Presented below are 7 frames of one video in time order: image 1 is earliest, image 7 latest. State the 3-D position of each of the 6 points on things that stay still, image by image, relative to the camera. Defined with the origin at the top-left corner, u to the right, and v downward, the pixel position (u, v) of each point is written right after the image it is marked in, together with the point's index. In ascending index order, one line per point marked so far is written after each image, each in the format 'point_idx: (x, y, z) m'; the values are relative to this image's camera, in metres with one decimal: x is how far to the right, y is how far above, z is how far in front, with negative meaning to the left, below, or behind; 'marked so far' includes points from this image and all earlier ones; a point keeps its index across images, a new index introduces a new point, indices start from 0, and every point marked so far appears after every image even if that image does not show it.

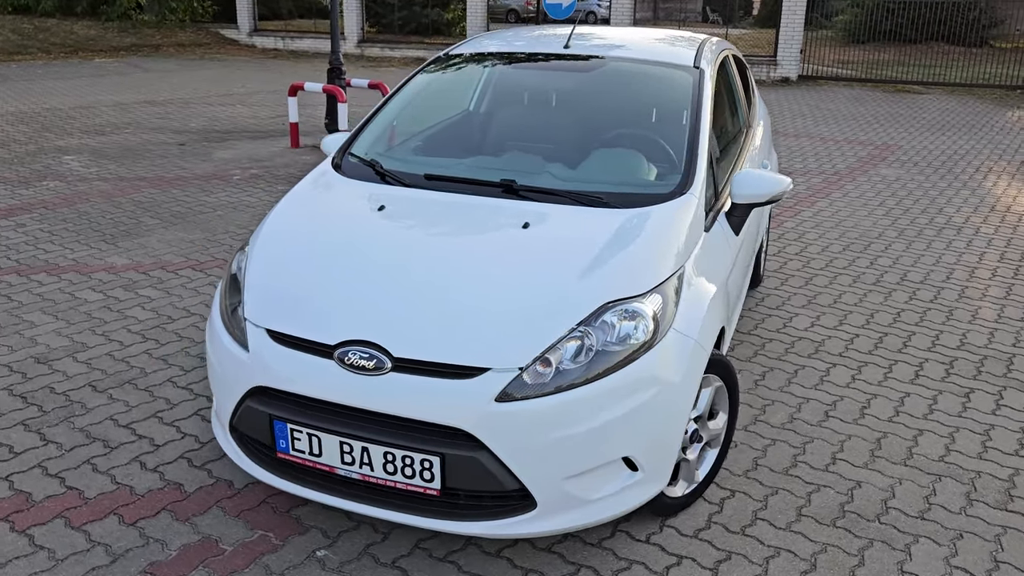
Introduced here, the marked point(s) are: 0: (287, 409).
0: (-0.6, -0.4, +2.5) m
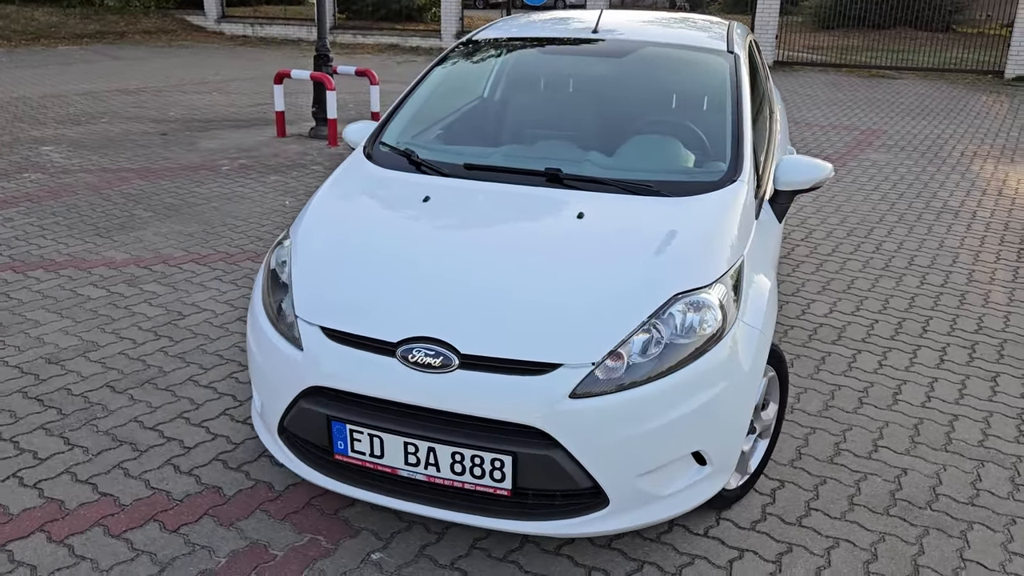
0: (-0.5, -0.3, +2.4) m
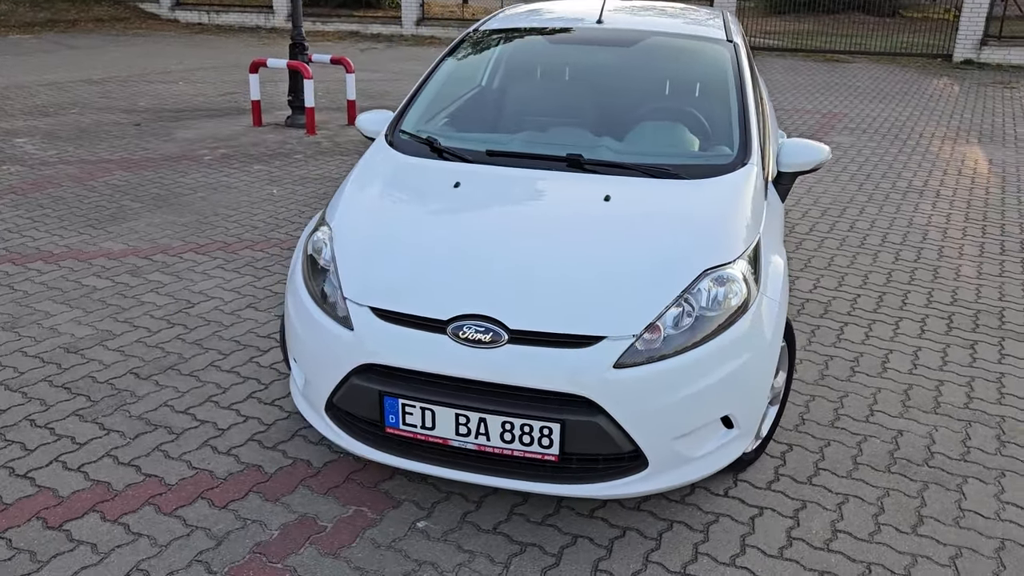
0: (-0.3, -0.3, +2.5) m
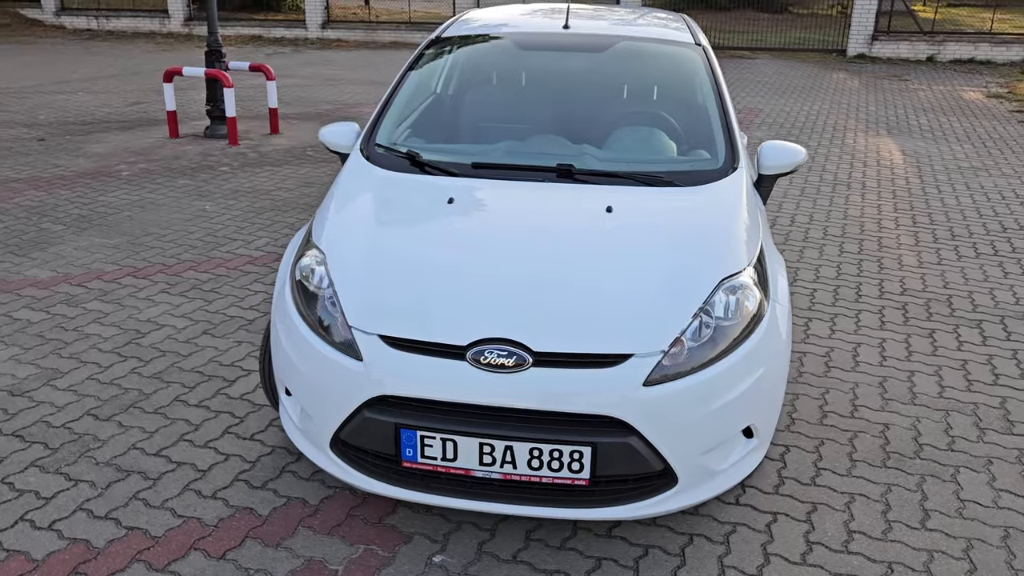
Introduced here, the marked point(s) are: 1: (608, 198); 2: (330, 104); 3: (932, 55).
0: (-0.3, -0.4, +2.4) m
1: (+0.3, +0.3, +2.9) m
2: (-2.4, +2.4, +10.9) m
3: (+8.7, +4.8, +17.5) m
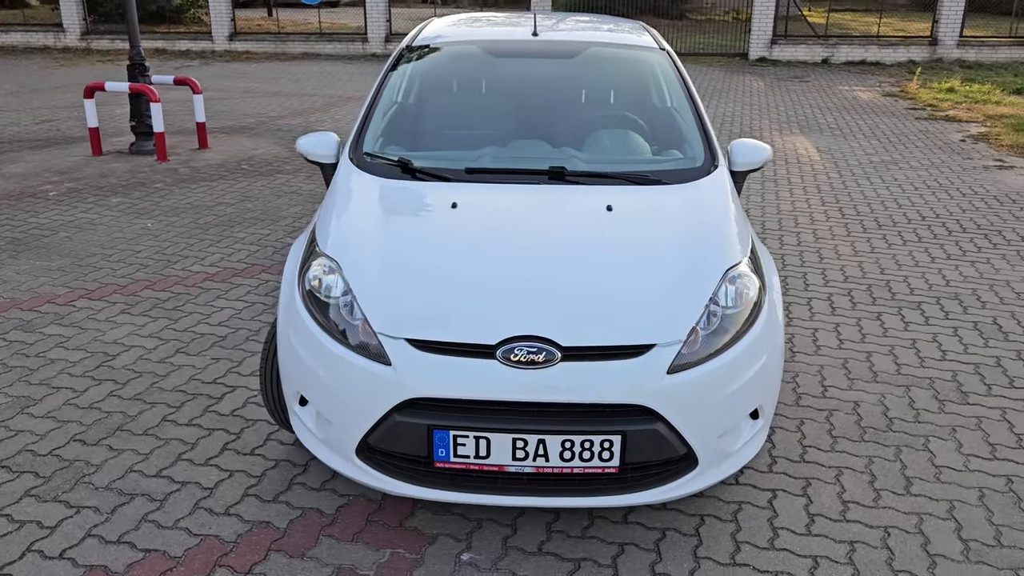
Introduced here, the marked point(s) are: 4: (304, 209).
0: (-0.2, -0.4, +2.4) m
1: (+0.3, +0.3, +3.0) m
2: (-3.3, +2.2, +10.7) m
3: (+6.9, +5.0, +18.5) m
4: (-1.6, +0.6, +6.5) m
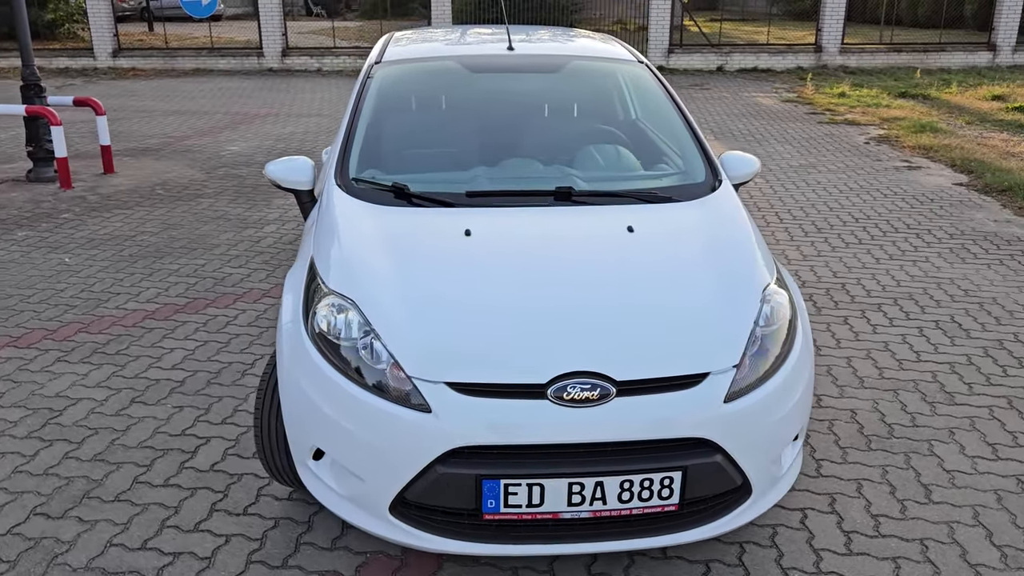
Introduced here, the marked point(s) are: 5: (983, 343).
0: (0.0, -0.5, +2.2) m
1: (+0.4, +0.2, +2.9) m
2: (-4.3, +1.8, +10.1) m
3: (+4.8, +5.0, +19.1) m
4: (-2.0, +0.4, +6.1) m
5: (+2.4, -0.3, +4.4) m
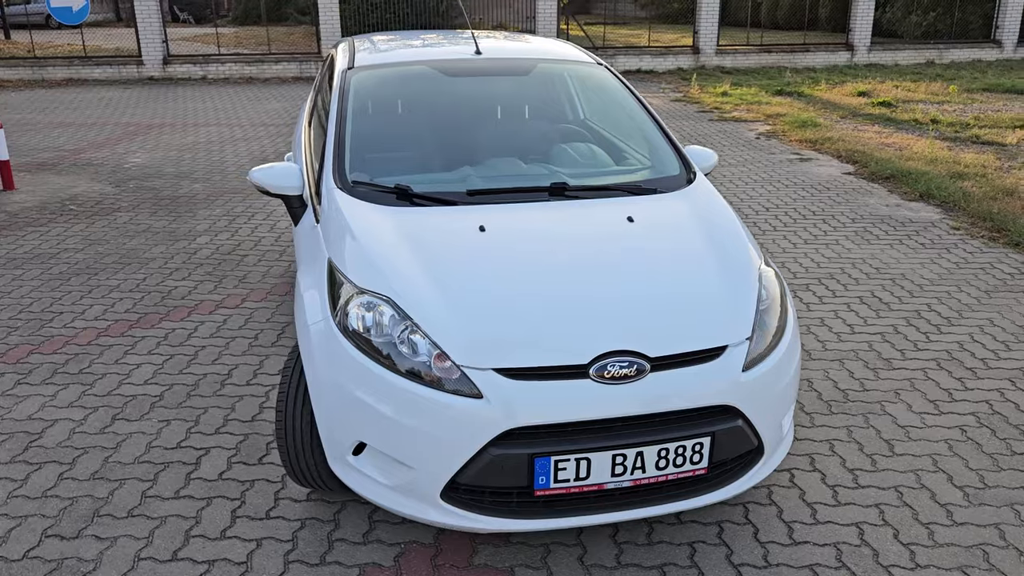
0: (+0.1, -0.4, +2.4) m
1: (+0.4, +0.3, +3.1) m
2: (-5.3, +1.5, +9.6) m
3: (+2.3, +5.2, +19.7) m
4: (-2.4, +0.3, +5.9) m
5: (+2.2, -0.1, +4.9) m
